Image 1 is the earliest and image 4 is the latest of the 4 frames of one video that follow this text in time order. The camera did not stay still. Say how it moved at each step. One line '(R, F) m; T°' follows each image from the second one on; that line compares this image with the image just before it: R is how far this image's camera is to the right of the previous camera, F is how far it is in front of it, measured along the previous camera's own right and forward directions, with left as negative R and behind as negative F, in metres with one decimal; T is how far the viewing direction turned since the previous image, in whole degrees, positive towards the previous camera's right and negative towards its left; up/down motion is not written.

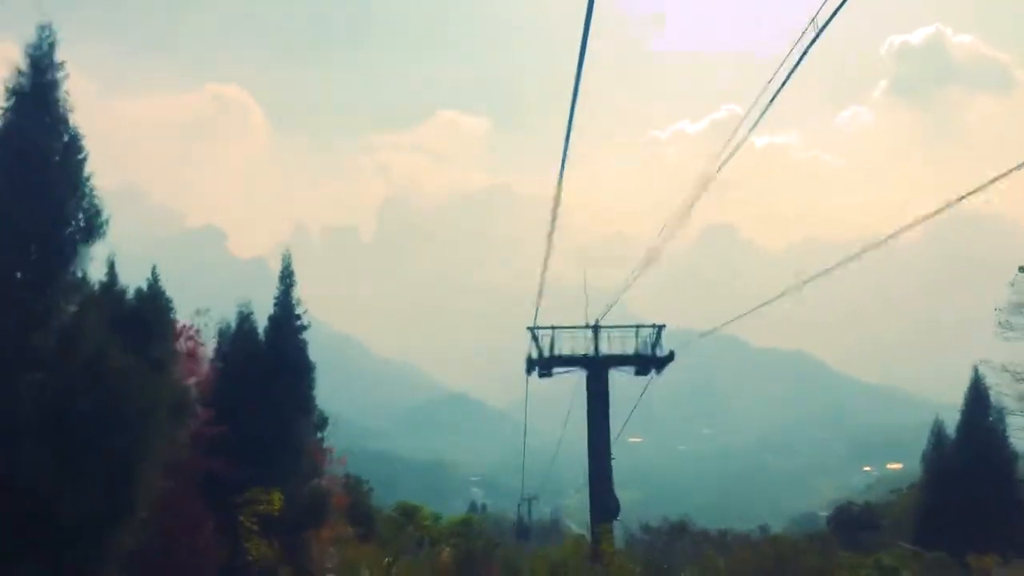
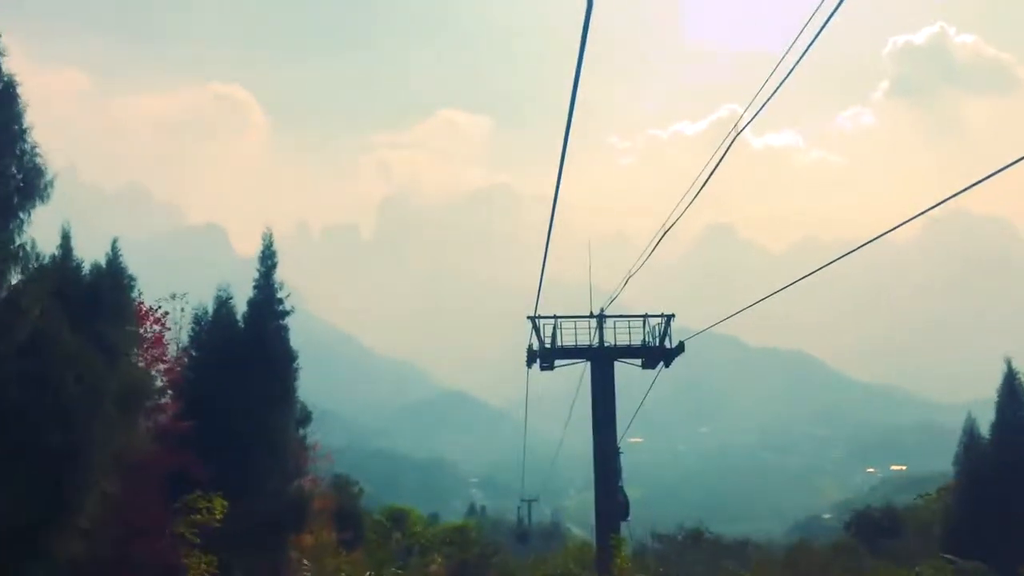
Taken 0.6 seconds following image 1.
(0.0, +0.9) m; 0°
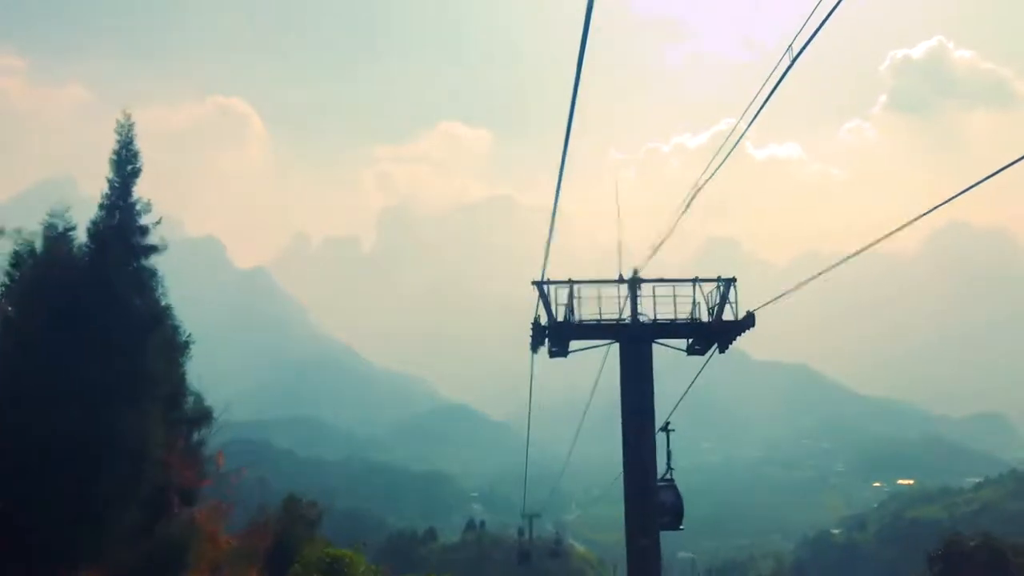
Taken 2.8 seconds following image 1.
(0.0, +3.4) m; 0°
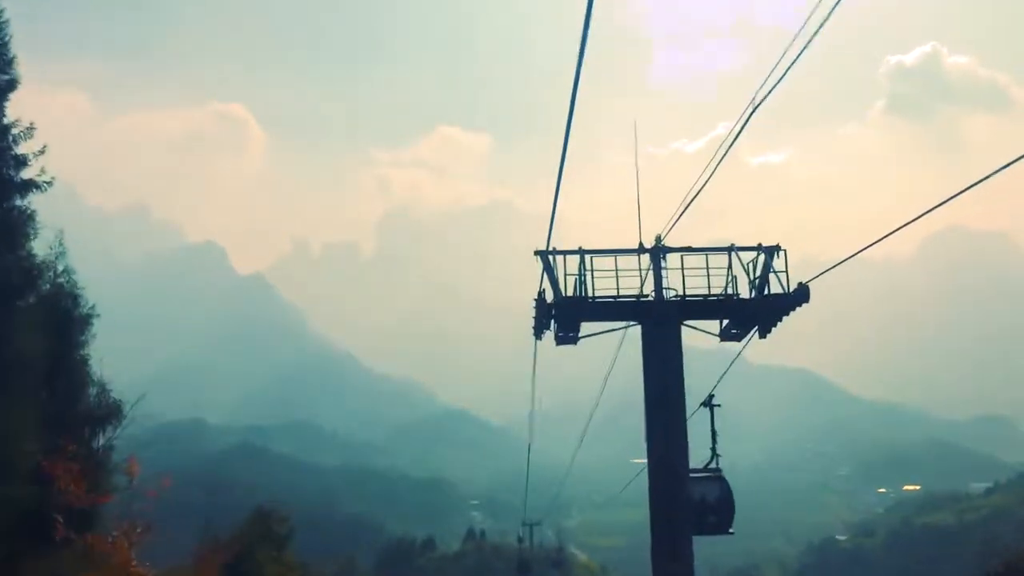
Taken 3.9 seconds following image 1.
(0.0, +1.5) m; 0°
